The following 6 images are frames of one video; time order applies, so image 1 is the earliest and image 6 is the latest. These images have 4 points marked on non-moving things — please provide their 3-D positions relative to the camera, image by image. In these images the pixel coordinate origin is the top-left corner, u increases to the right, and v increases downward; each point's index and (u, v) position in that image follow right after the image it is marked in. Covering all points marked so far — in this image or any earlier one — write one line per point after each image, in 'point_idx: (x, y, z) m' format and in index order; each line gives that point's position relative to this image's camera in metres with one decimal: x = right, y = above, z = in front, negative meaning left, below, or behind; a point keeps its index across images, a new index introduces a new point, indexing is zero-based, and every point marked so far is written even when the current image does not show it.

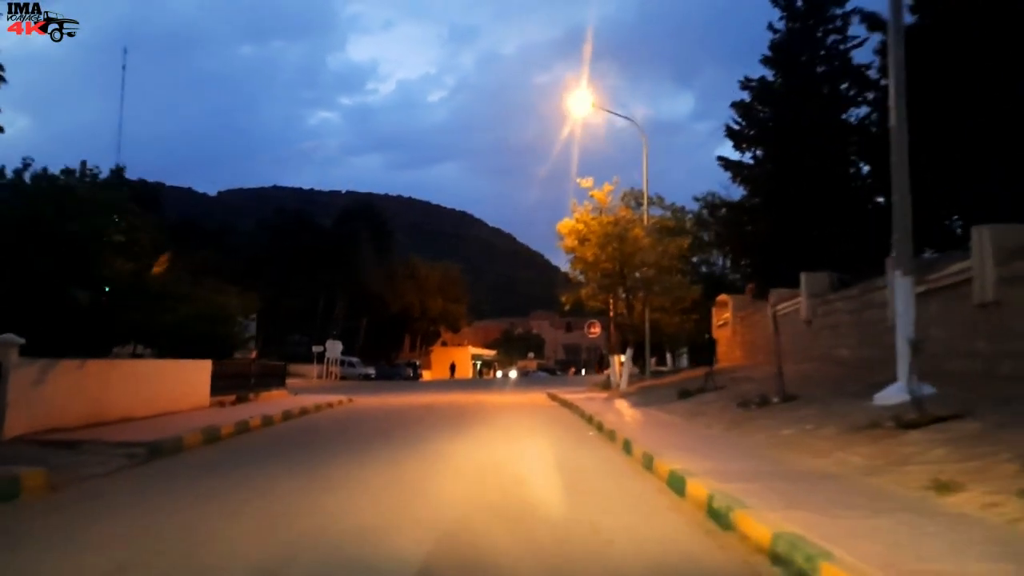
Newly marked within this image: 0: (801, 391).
0: (+5.6, -2.0, +19.2) m
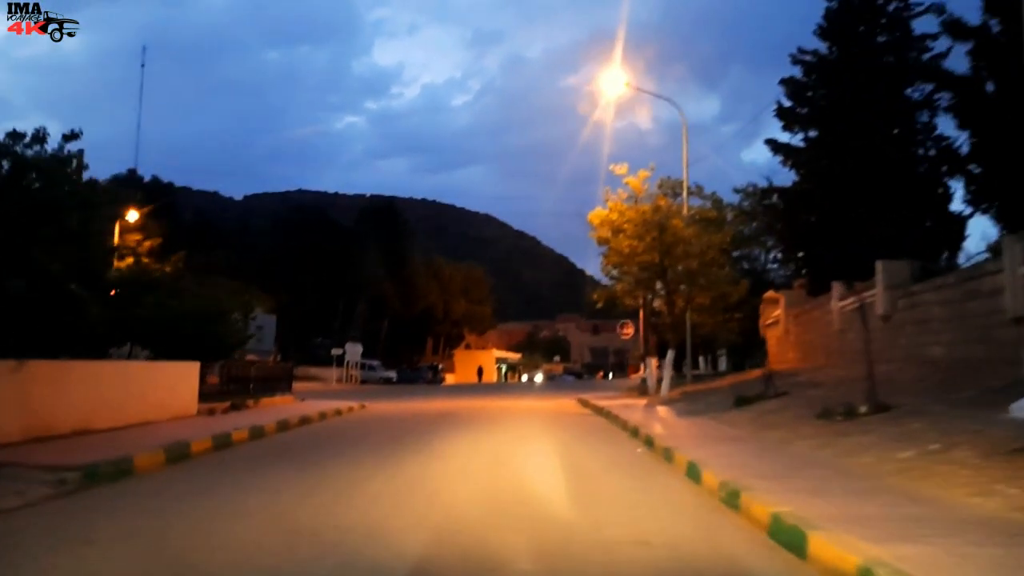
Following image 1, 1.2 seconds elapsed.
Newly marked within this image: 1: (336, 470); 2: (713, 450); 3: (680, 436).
0: (+6.1, -1.8, +15.8) m
1: (-3.3, -3.4, +18.6) m
2: (+2.9, -2.3, +14.5) m
3: (+3.0, -2.6, +17.6) m
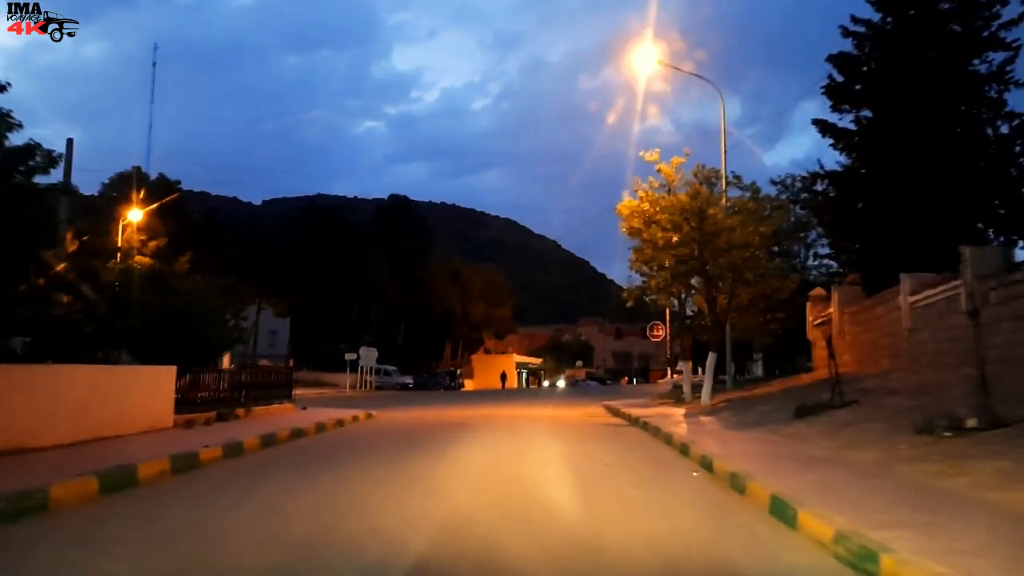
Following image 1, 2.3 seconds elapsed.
0: (+6.4, -1.6, +12.8) m
1: (-2.9, -3.2, +15.7) m
2: (+3.2, -2.1, +11.5) m
3: (+3.3, -2.4, +14.6) m
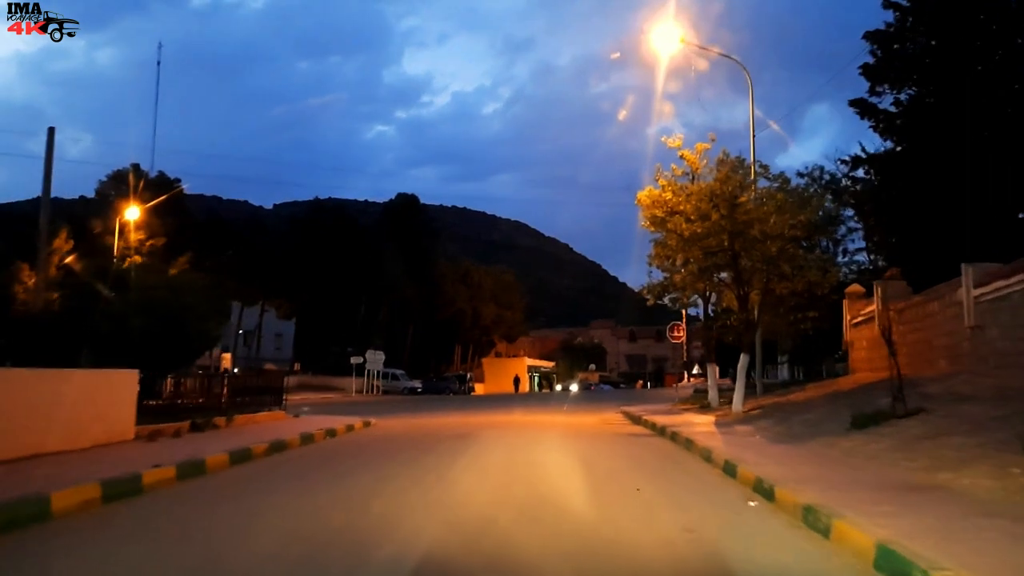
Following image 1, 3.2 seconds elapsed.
0: (+6.5, -1.4, +10.2) m
1: (-2.7, -3.1, +13.3) m
2: (+3.3, -2.0, +9.0) m
3: (+3.4, -2.2, +12.1) m
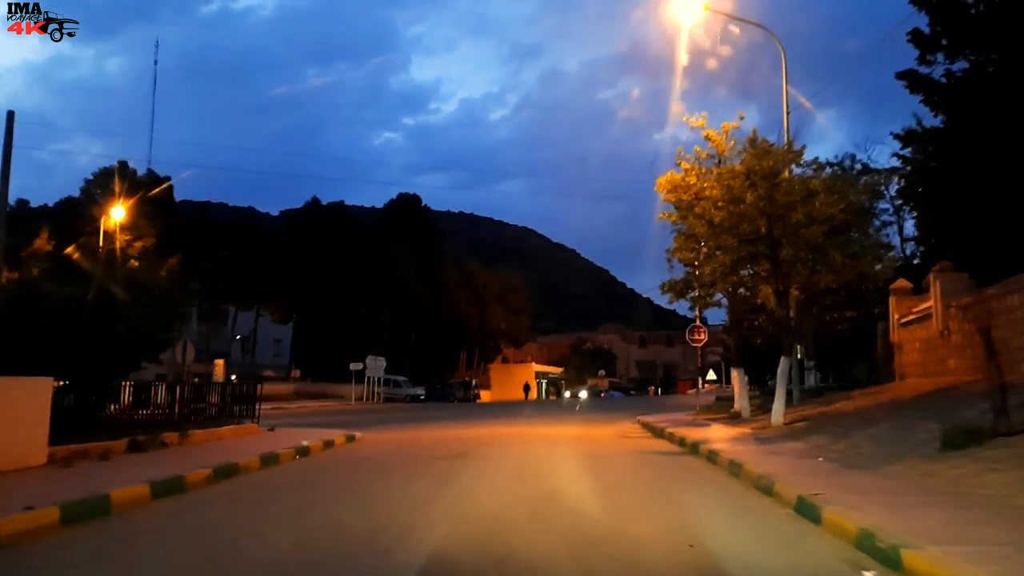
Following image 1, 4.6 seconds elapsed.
0: (+6.5, -1.2, +7.0) m
1: (-2.7, -2.9, +10.1) m
2: (+3.3, -1.7, +5.8) m
3: (+3.4, -2.0, +8.9) m
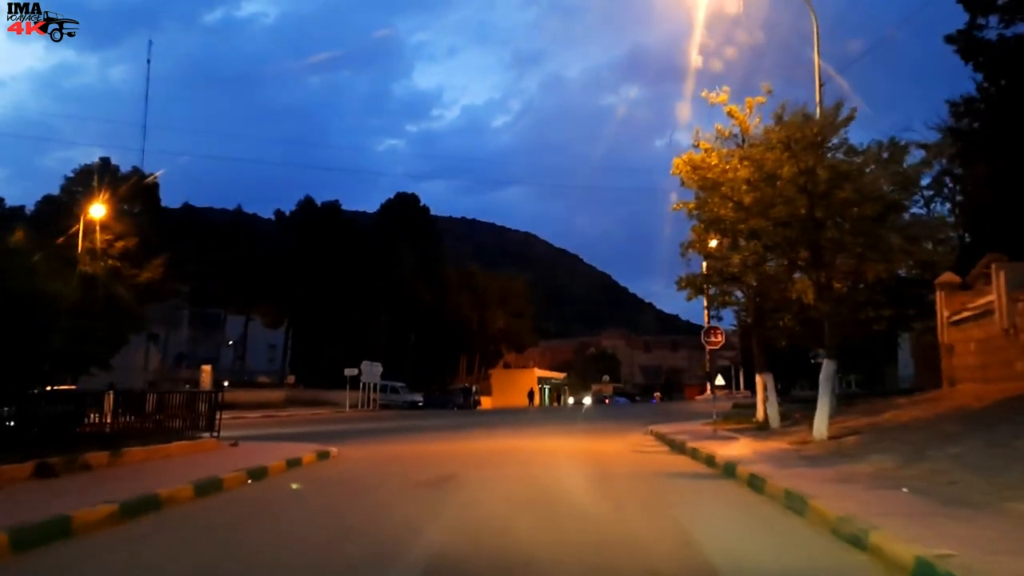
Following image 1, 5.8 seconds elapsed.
0: (+6.4, -0.9, +4.0) m
1: (-2.8, -2.7, +7.1) m
2: (+3.2, -1.5, +2.8) m
3: (+3.4, -1.8, +5.9) m
